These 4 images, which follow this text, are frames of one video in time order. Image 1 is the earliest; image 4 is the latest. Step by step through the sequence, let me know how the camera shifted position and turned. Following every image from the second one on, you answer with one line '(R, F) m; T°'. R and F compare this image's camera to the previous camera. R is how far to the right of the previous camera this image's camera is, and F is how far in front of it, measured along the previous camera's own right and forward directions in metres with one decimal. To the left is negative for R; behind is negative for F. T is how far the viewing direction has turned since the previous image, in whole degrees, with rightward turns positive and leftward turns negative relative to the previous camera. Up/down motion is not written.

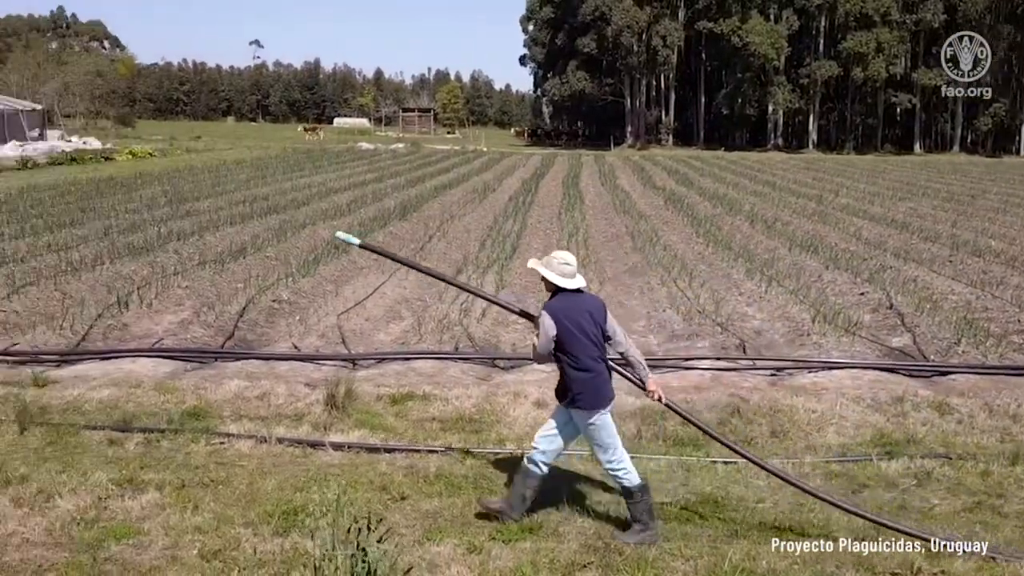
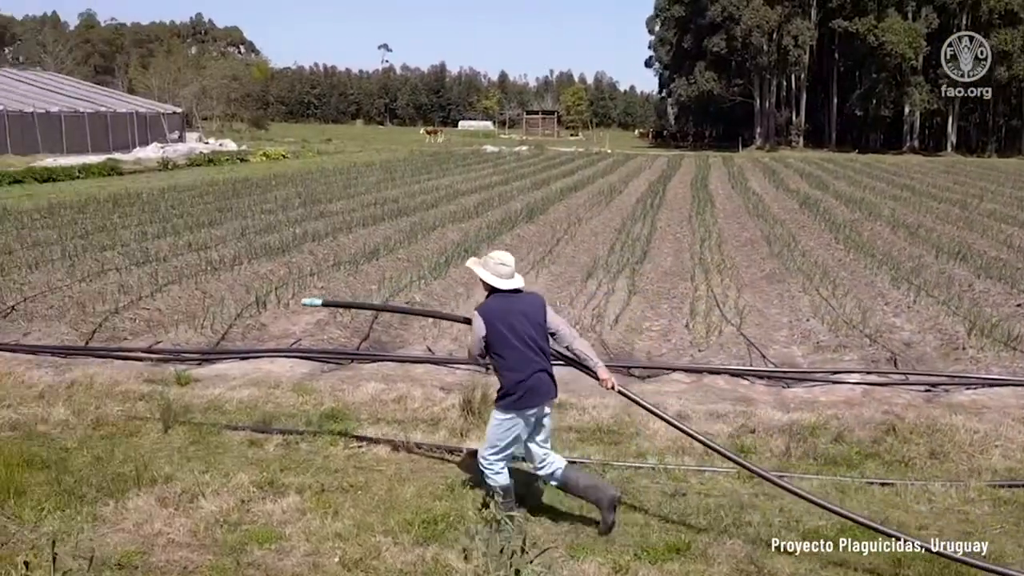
(-0.1, +0.2) m; -6°
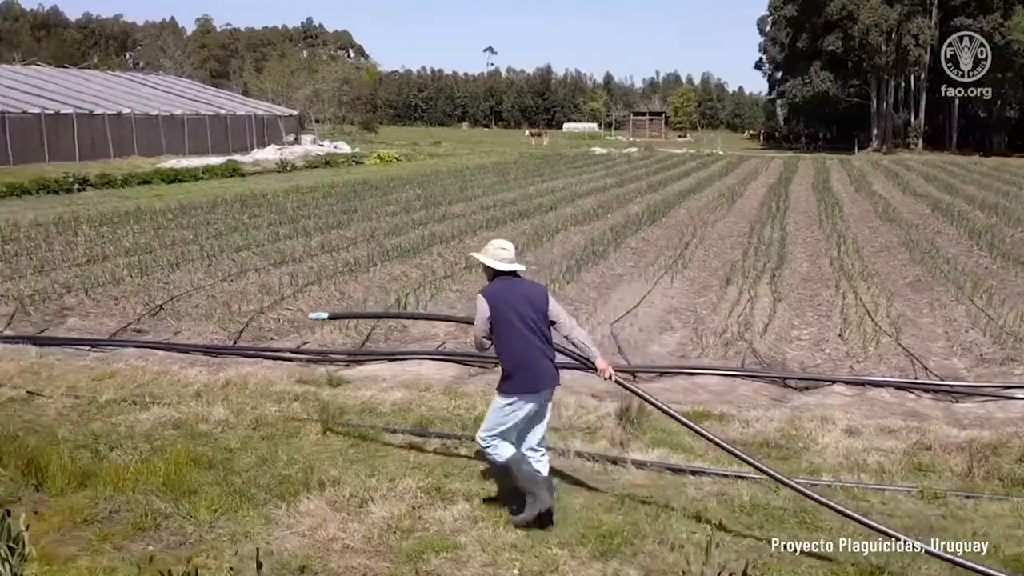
(-0.4, +0.1) m; -5°
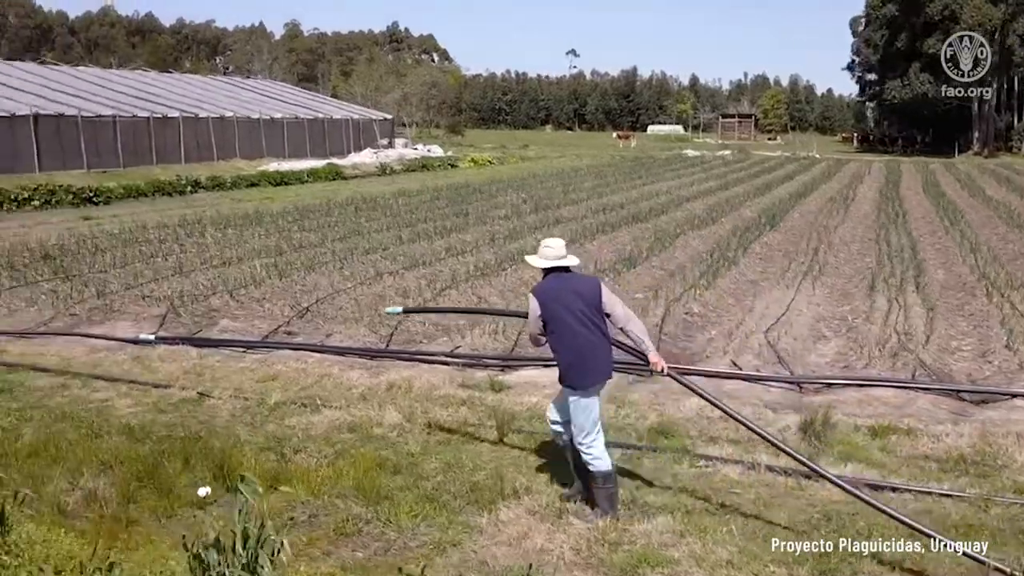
(-0.6, +0.1) m; -4°
